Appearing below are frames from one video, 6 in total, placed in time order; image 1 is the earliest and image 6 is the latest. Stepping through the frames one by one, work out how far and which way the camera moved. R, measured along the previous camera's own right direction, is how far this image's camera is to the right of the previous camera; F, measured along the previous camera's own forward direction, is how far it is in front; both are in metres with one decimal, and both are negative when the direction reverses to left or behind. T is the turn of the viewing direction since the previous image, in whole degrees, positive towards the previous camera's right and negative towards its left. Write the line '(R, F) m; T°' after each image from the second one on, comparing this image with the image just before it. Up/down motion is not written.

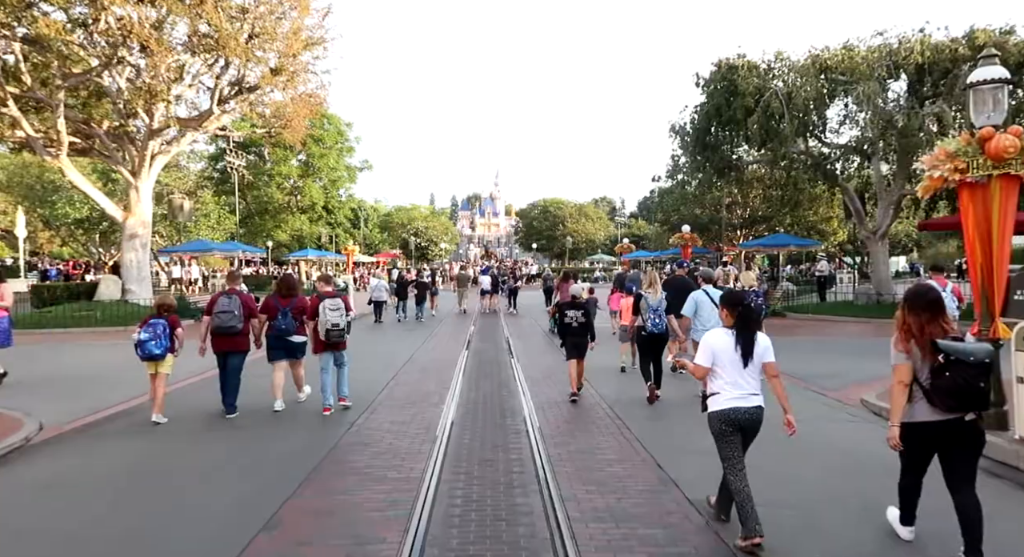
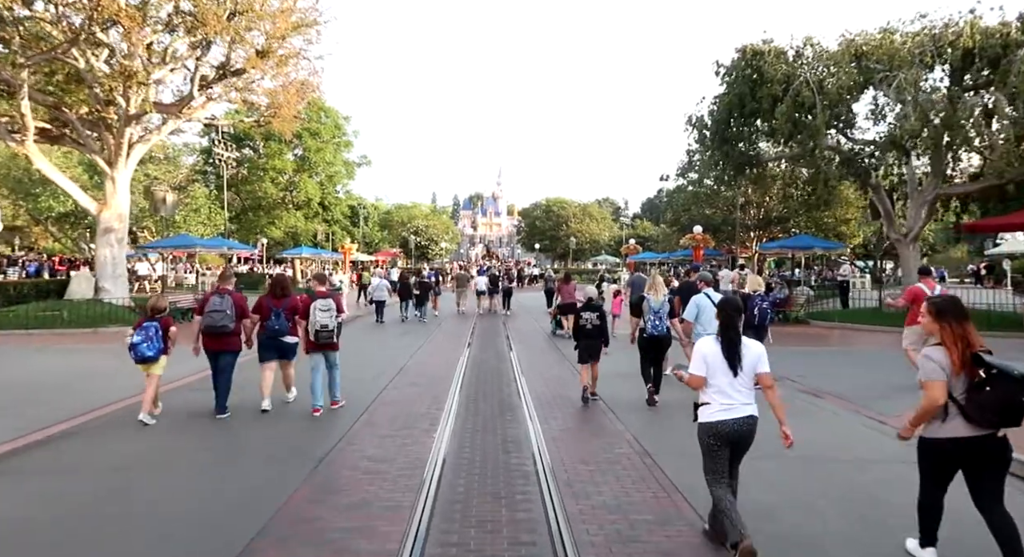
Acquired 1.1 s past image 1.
(-0.1, +1.4) m; 0°
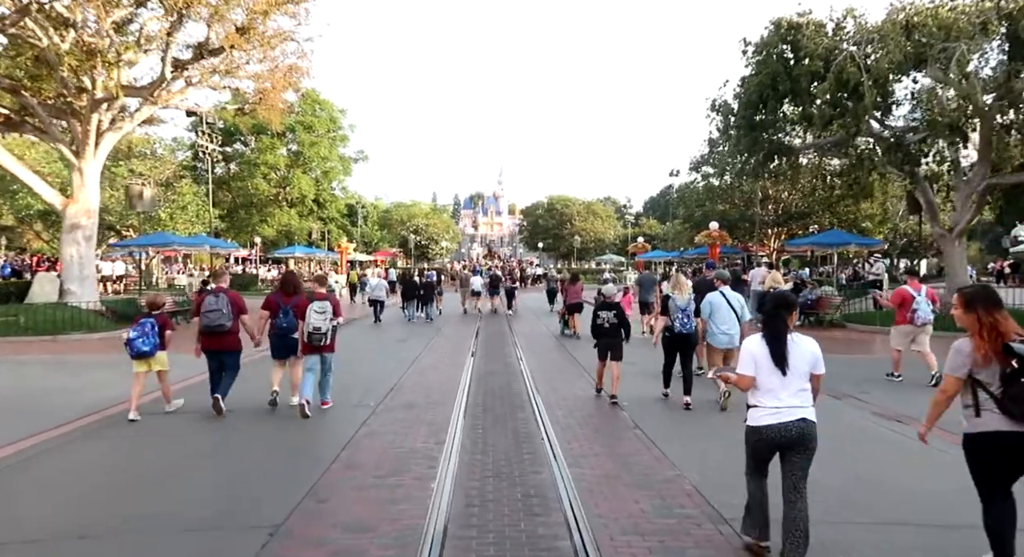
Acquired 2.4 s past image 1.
(-0.2, +1.6) m; 0°
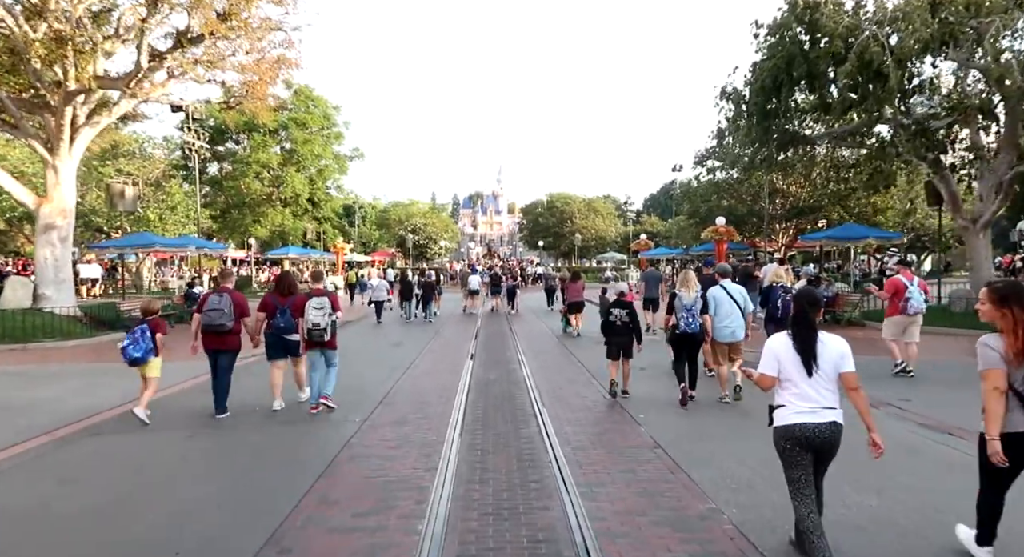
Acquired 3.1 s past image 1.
(0.0, +0.9) m; 0°
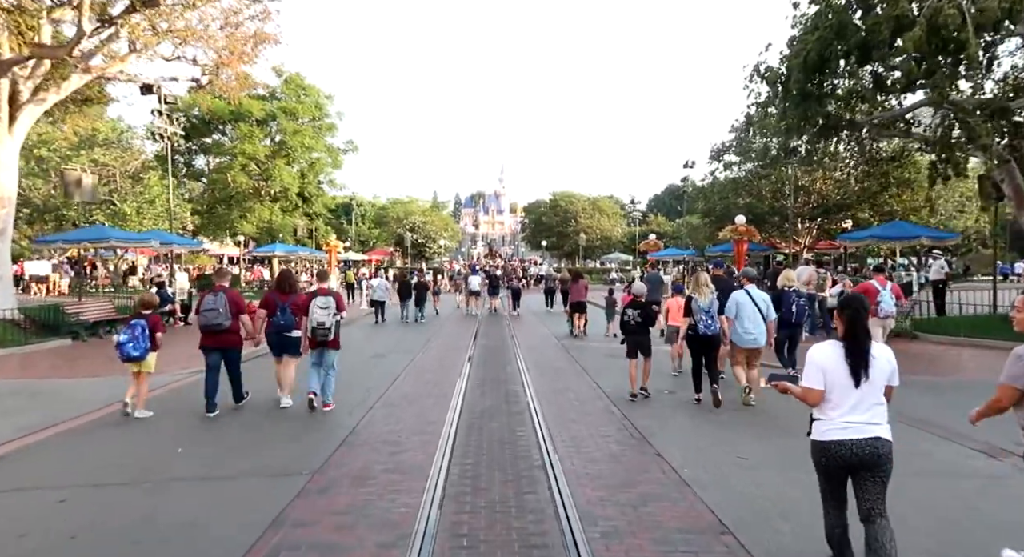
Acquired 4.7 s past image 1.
(0.0, +1.9) m; 0°
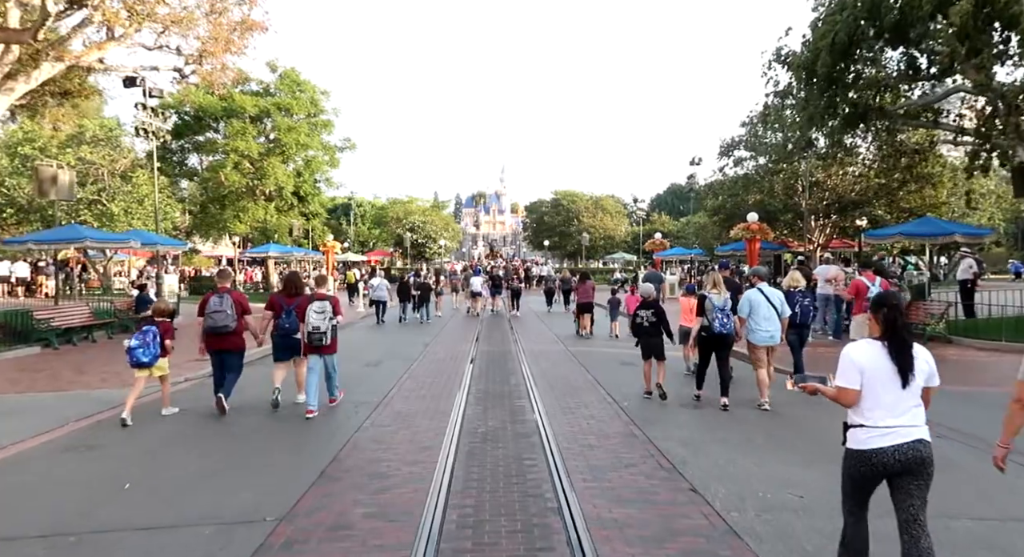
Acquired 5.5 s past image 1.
(-0.1, +1.0) m; 0°
